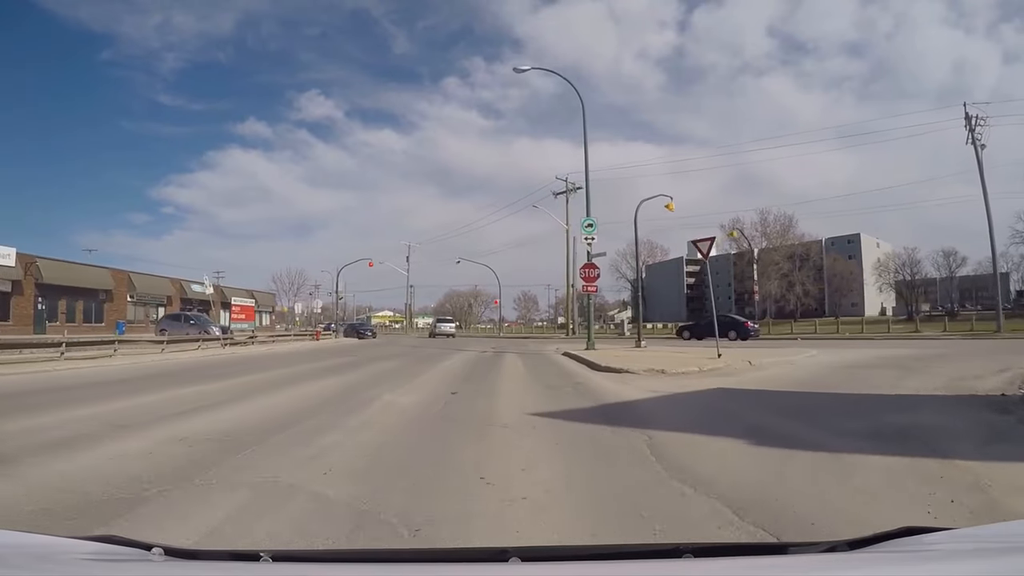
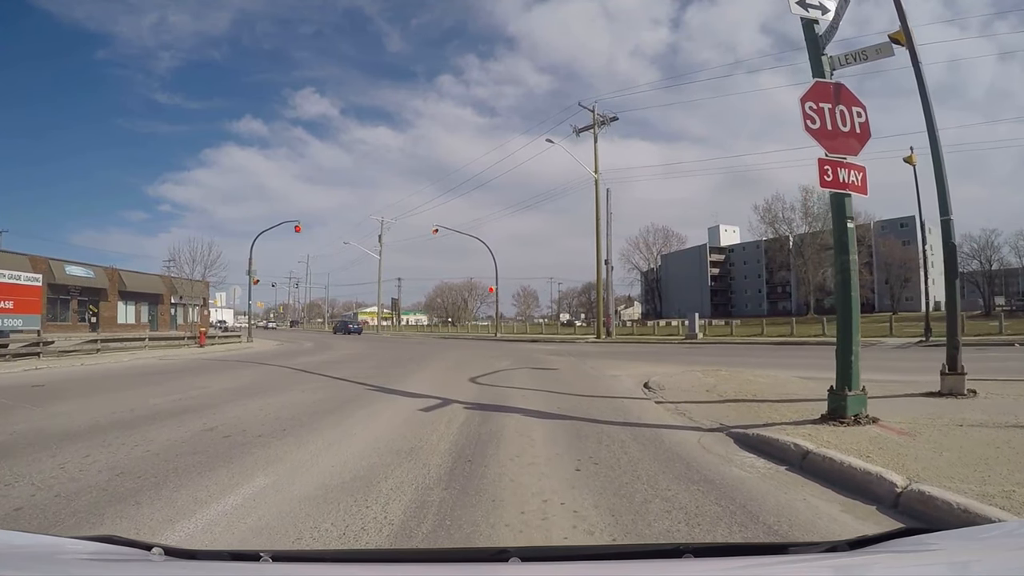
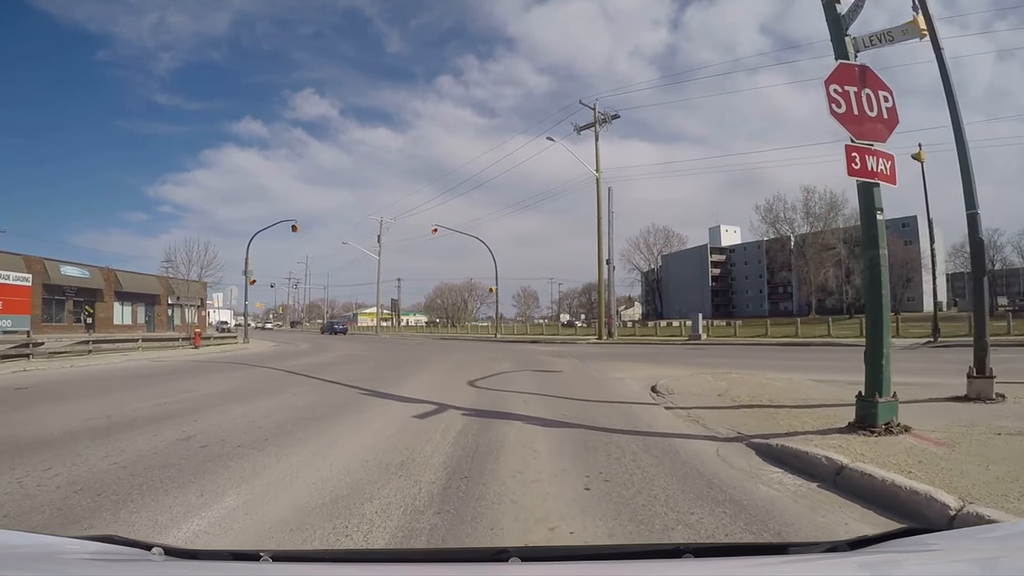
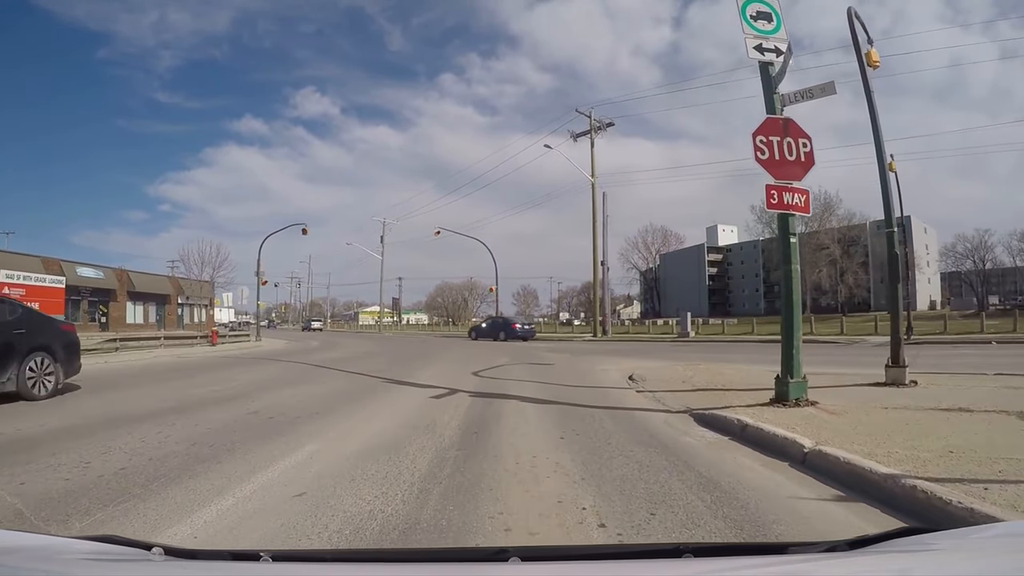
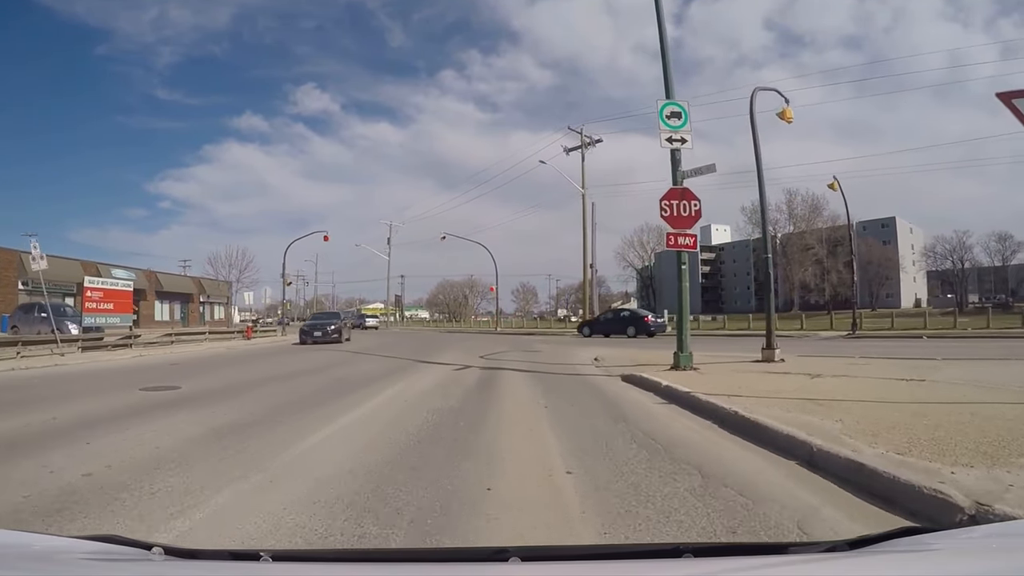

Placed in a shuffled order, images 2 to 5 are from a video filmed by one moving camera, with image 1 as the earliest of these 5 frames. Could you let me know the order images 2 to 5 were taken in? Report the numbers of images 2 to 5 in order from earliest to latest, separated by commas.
5, 4, 2, 3
